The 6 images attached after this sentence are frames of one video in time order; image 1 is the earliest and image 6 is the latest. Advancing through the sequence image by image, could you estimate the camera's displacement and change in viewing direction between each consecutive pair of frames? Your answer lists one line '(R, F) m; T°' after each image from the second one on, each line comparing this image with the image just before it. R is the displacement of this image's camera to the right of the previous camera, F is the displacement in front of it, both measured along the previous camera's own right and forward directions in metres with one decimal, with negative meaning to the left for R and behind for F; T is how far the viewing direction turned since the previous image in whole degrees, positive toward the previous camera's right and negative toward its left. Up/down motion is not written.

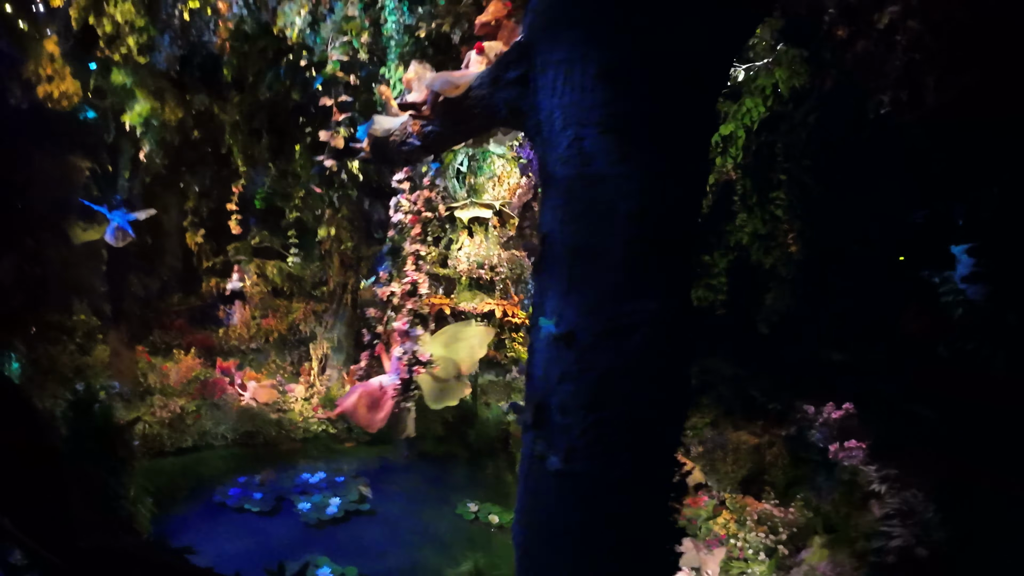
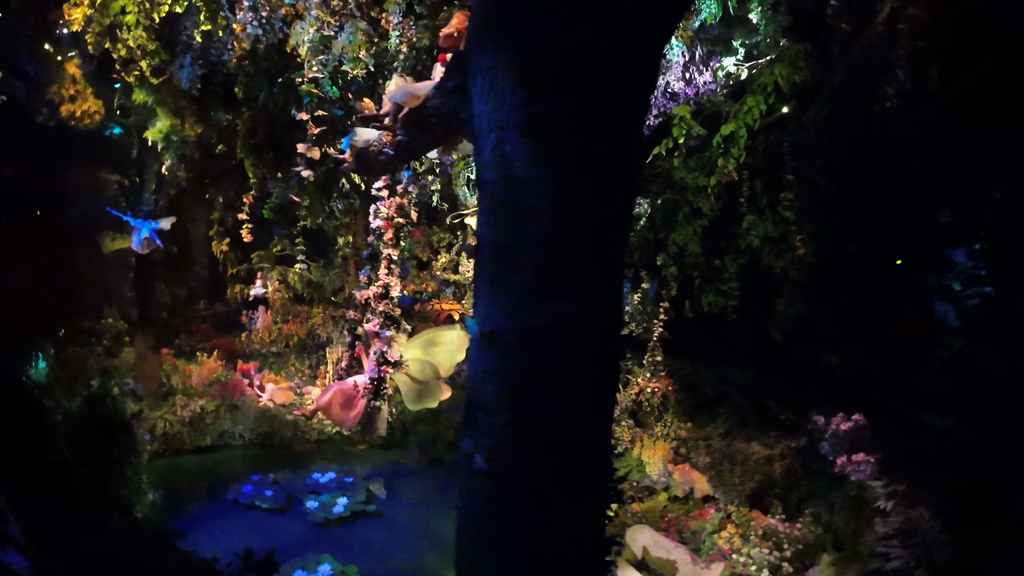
(+0.3, 0.0) m; -5°
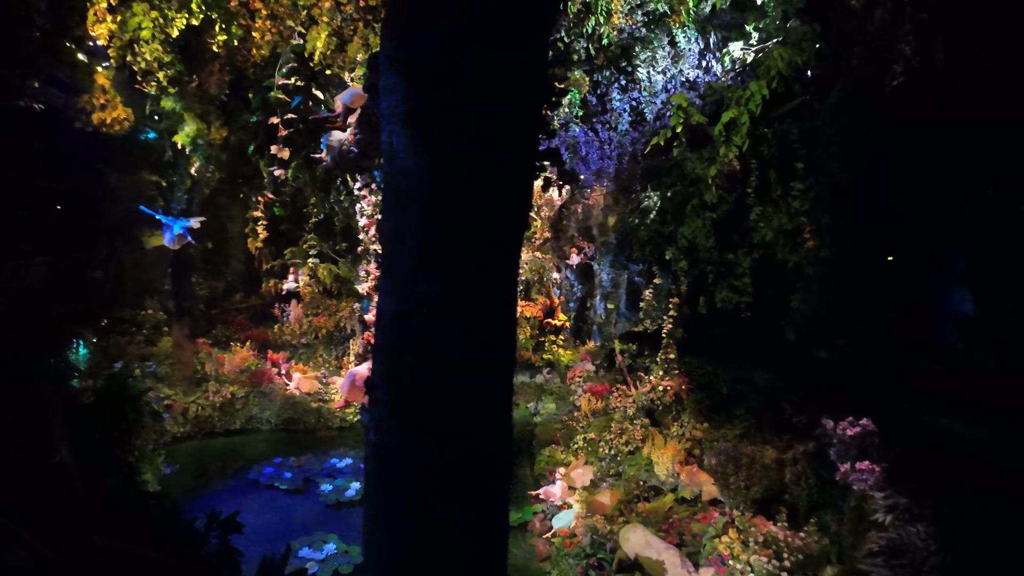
(+0.4, 0.0) m; -7°
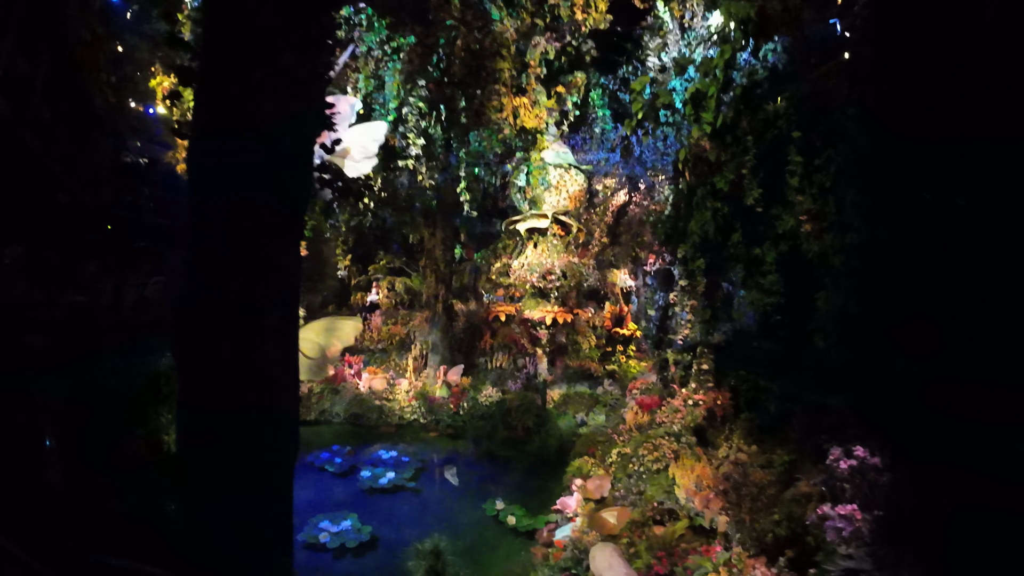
(+1.2, +0.2) m; -21°
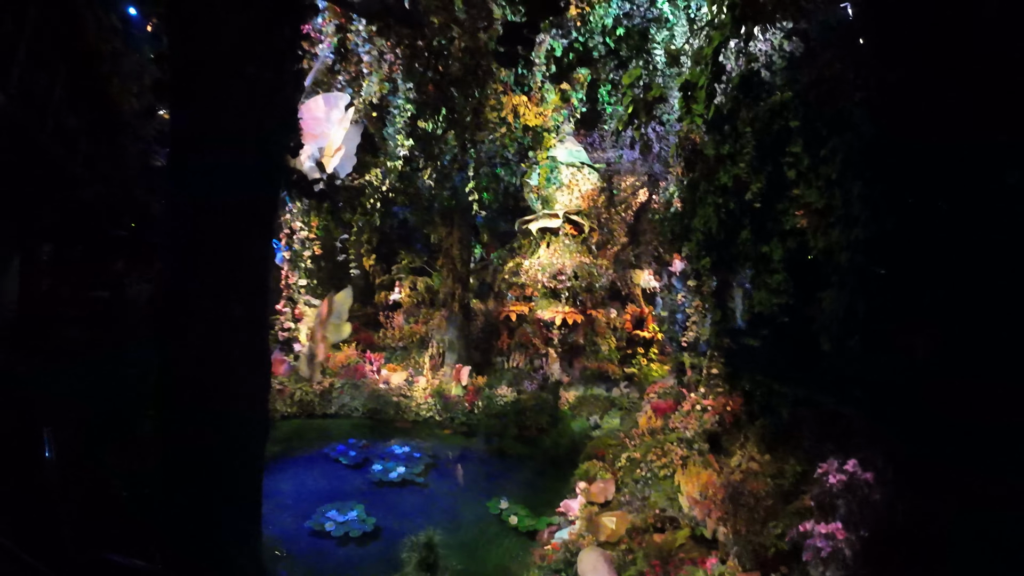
(+0.3, 0.0) m; -6°
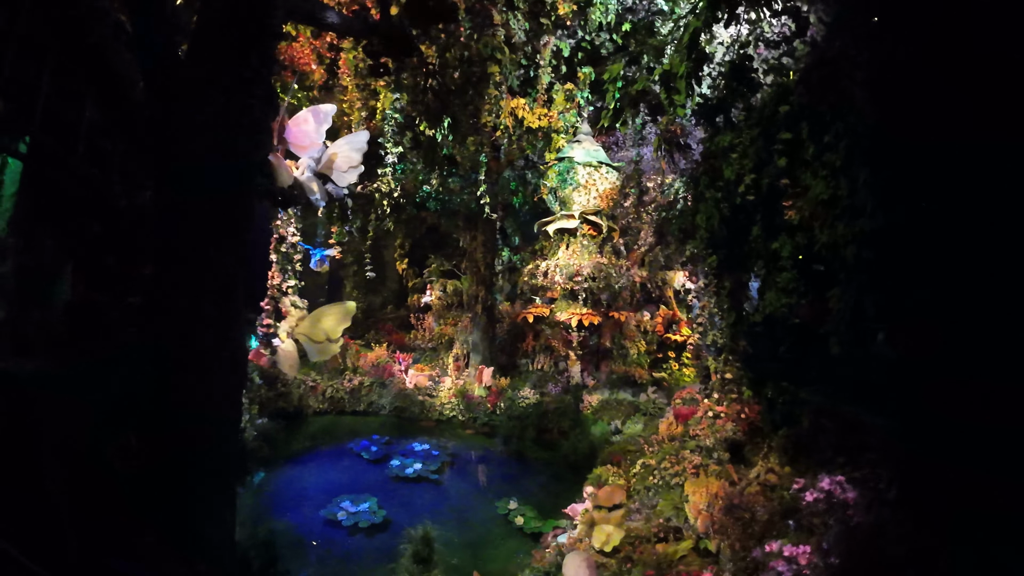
(+0.4, 0.0) m; -8°
